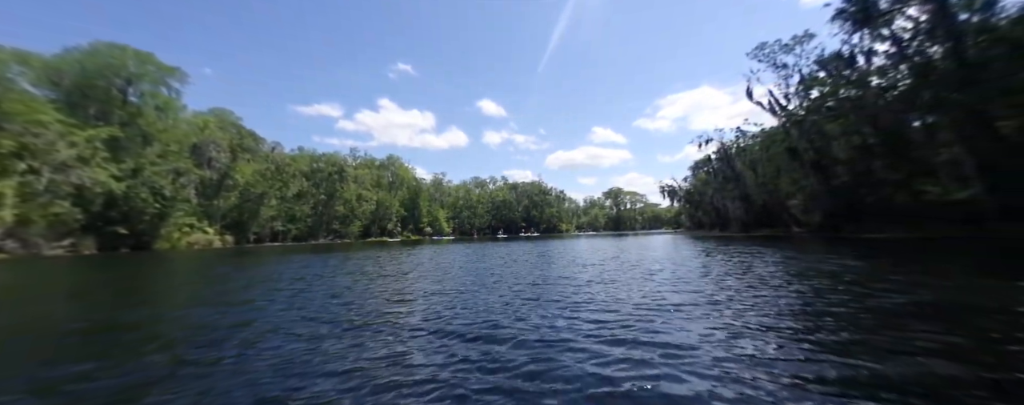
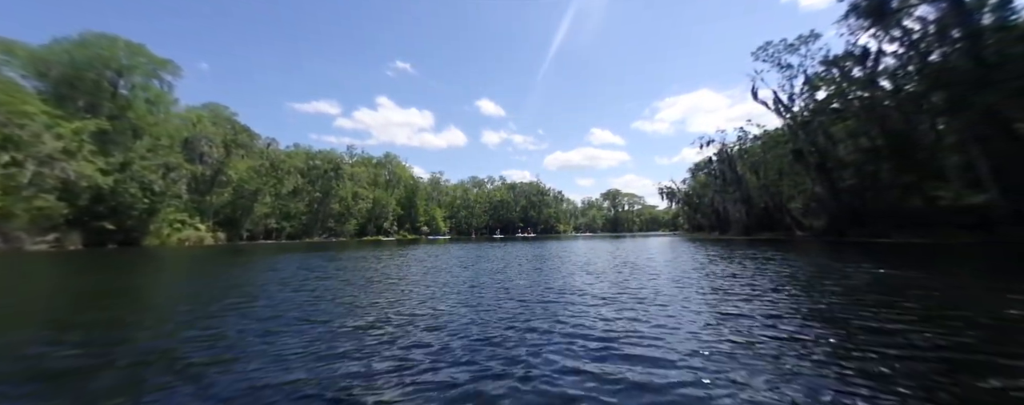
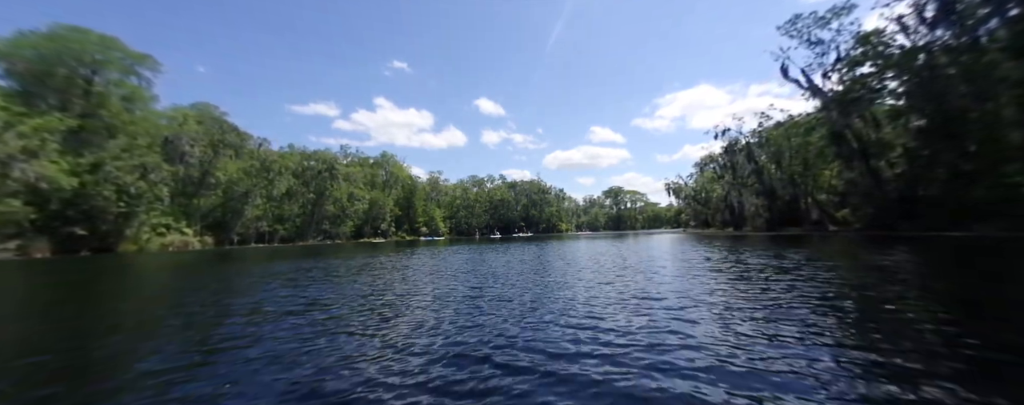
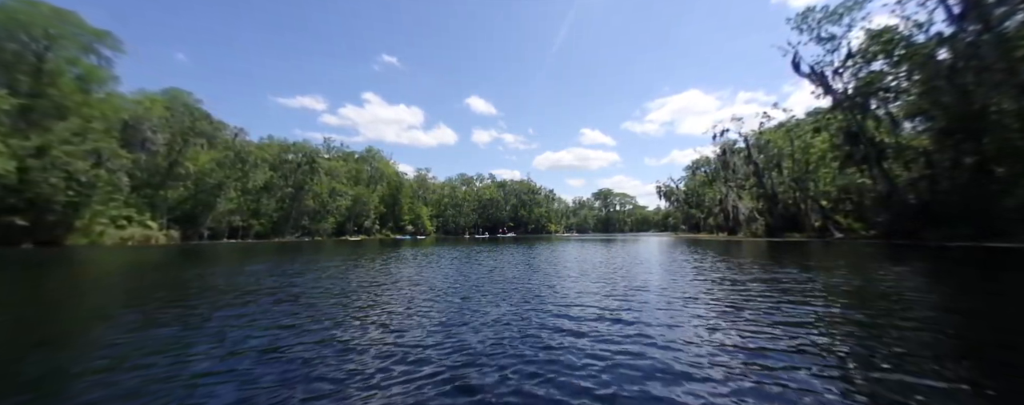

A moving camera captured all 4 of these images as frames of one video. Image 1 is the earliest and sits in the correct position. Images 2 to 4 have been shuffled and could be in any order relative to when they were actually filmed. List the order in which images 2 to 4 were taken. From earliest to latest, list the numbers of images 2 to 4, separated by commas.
2, 3, 4
